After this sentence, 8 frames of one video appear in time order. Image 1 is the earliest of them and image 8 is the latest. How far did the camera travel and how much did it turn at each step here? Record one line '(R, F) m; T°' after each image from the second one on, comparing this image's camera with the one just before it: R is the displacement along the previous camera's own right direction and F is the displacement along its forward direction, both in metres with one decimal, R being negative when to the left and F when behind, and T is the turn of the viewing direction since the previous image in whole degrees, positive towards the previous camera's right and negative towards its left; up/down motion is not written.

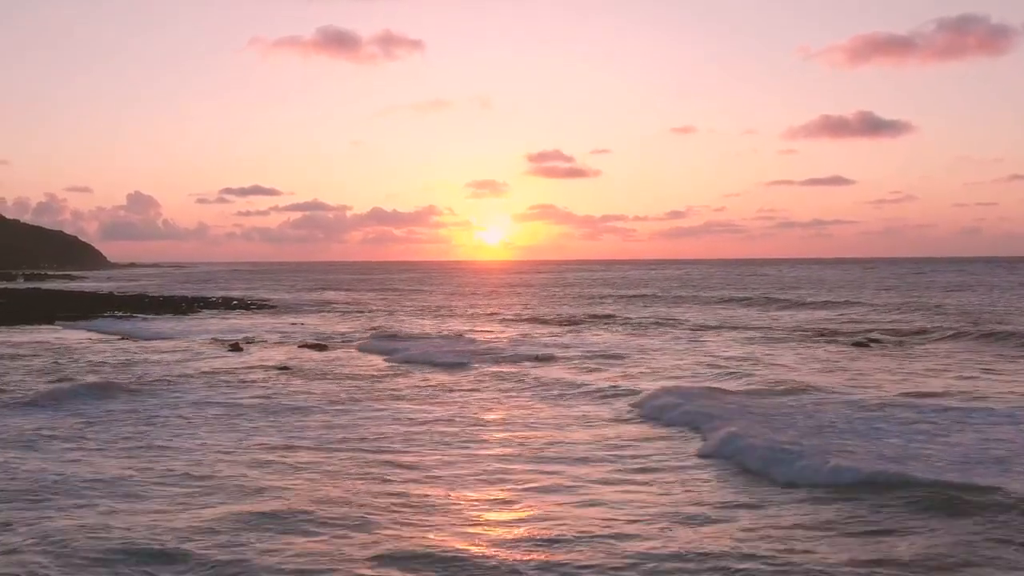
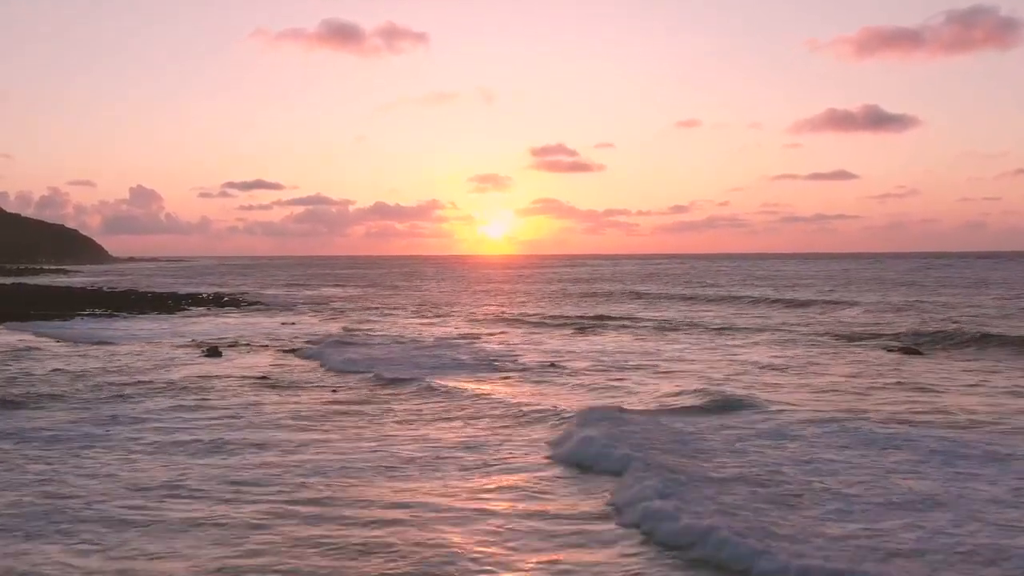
(0.0, +2.9) m; 0°
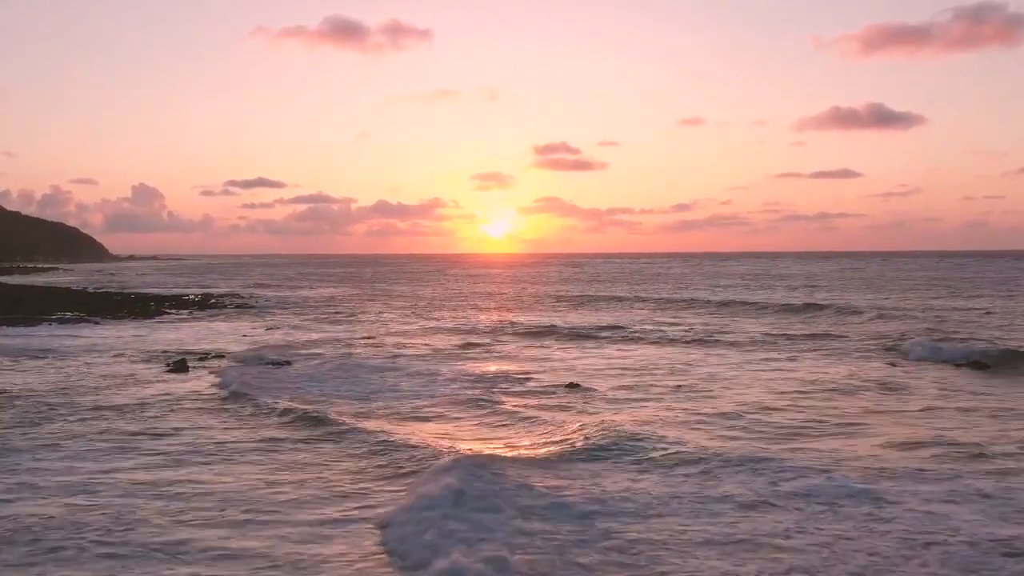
(-0.1, +3.4) m; 0°
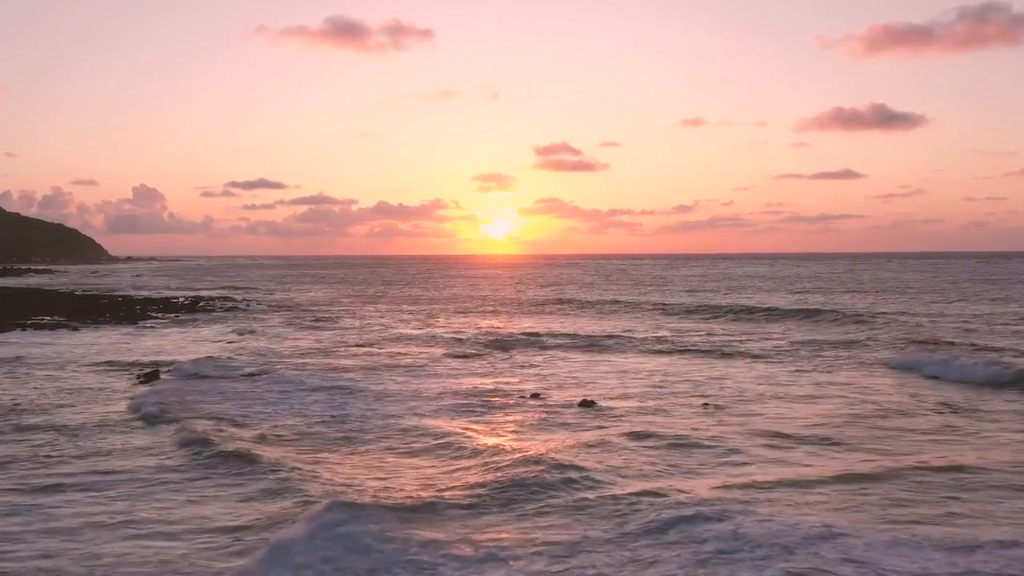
(-0.1, +2.4) m; 0°
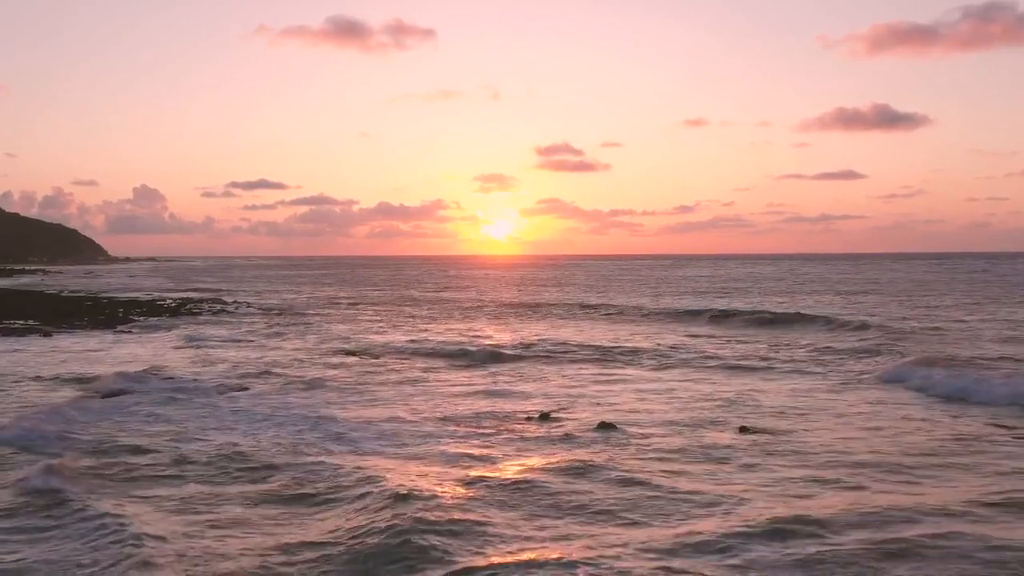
(-0.1, +2.6) m; 0°
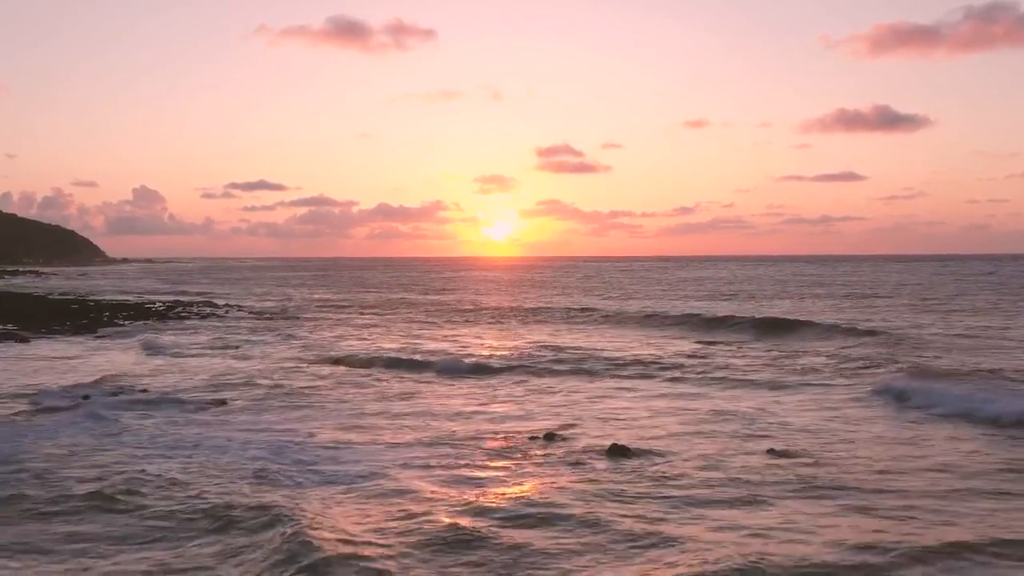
(0.0, +1.8) m; 0°
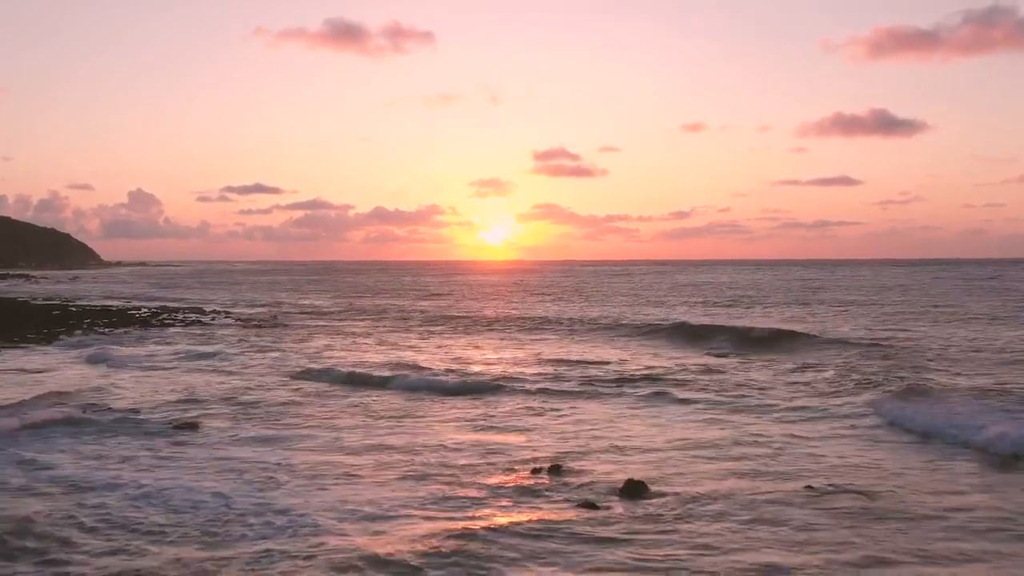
(-0.1, +1.9) m; 0°
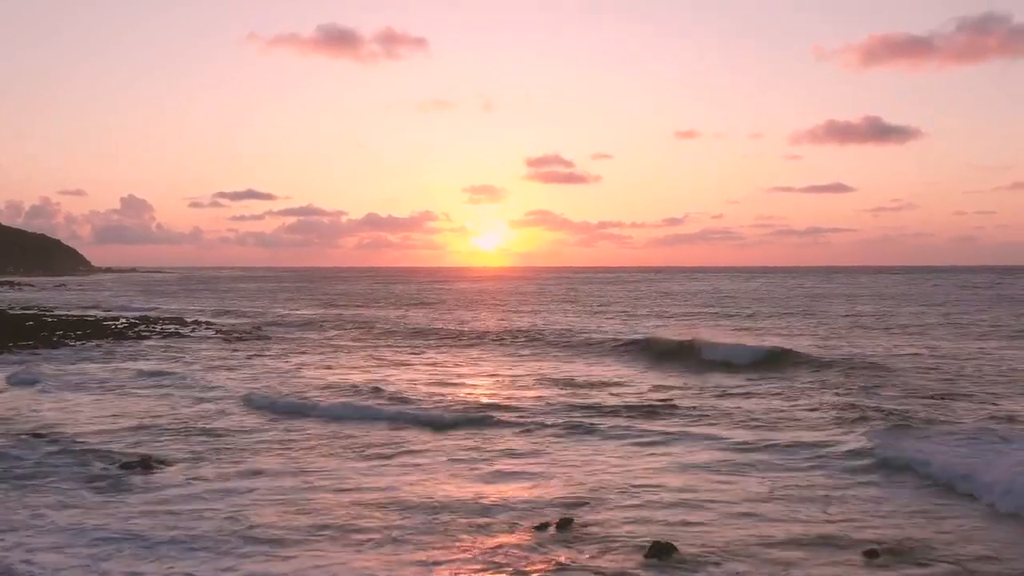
(-0.1, +2.3) m; 0°
